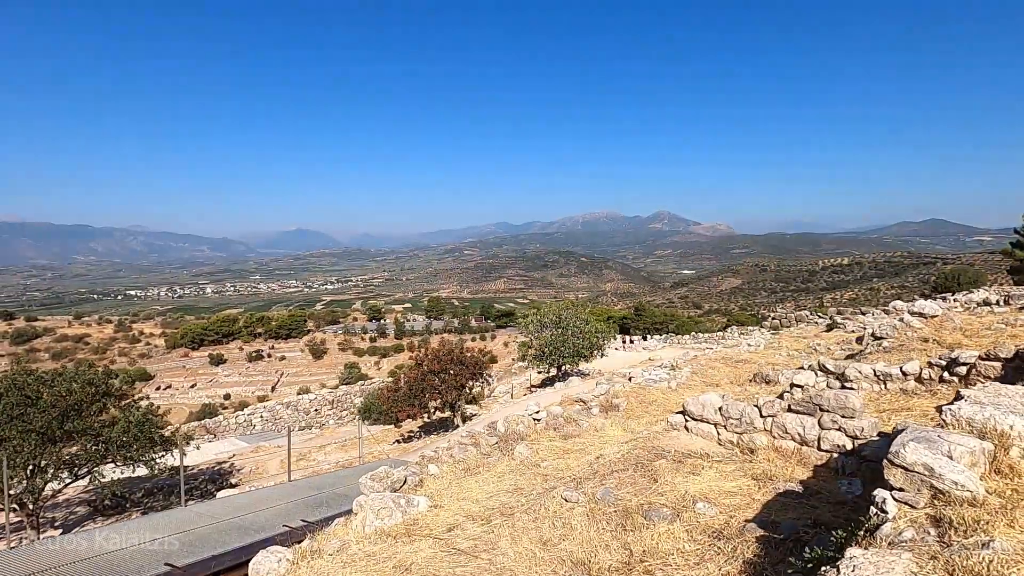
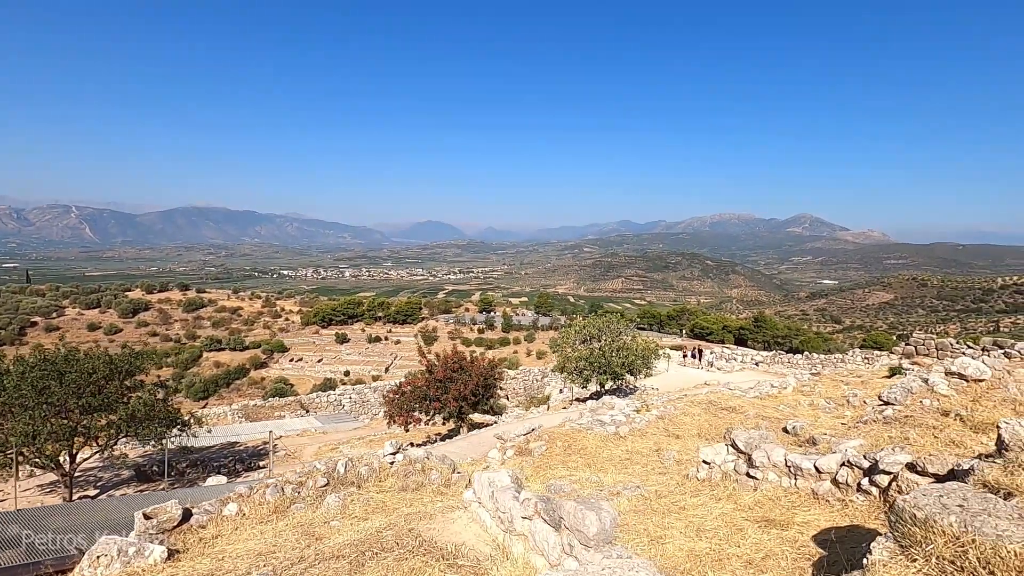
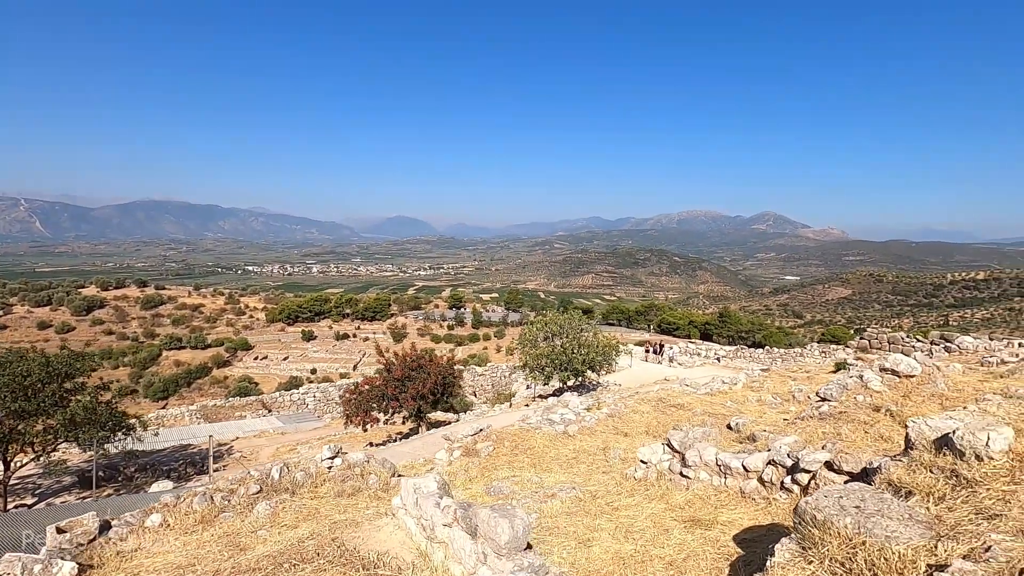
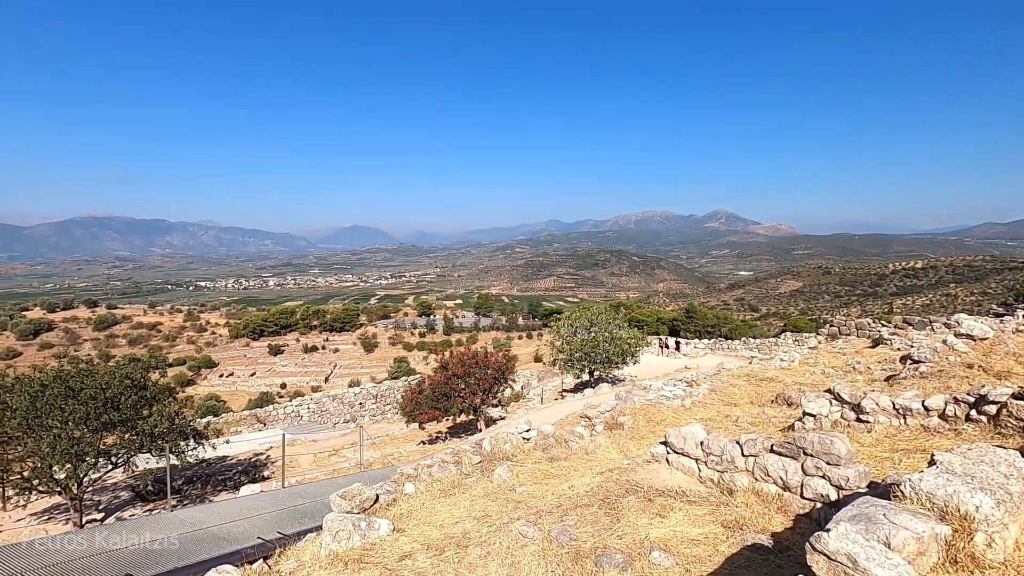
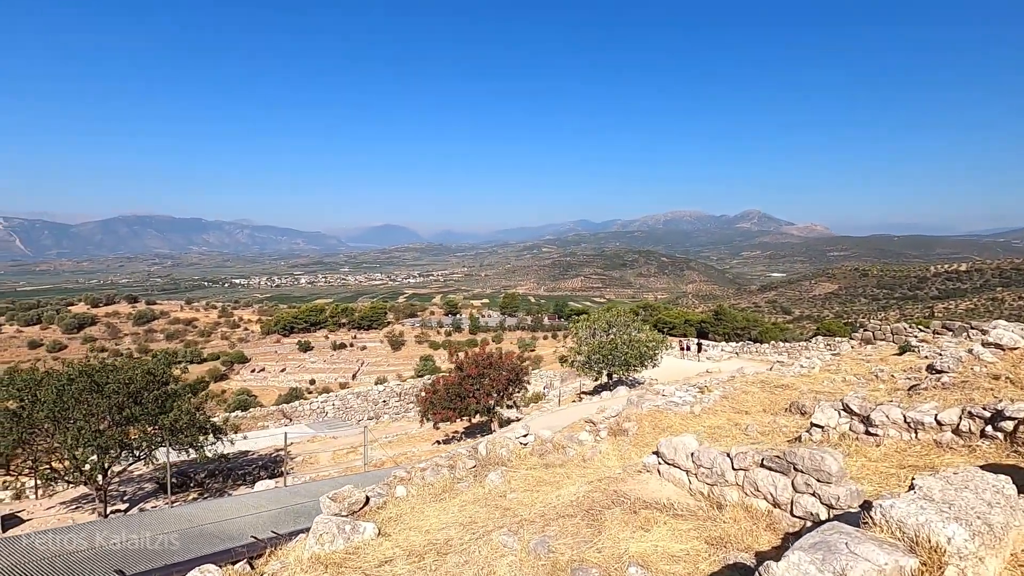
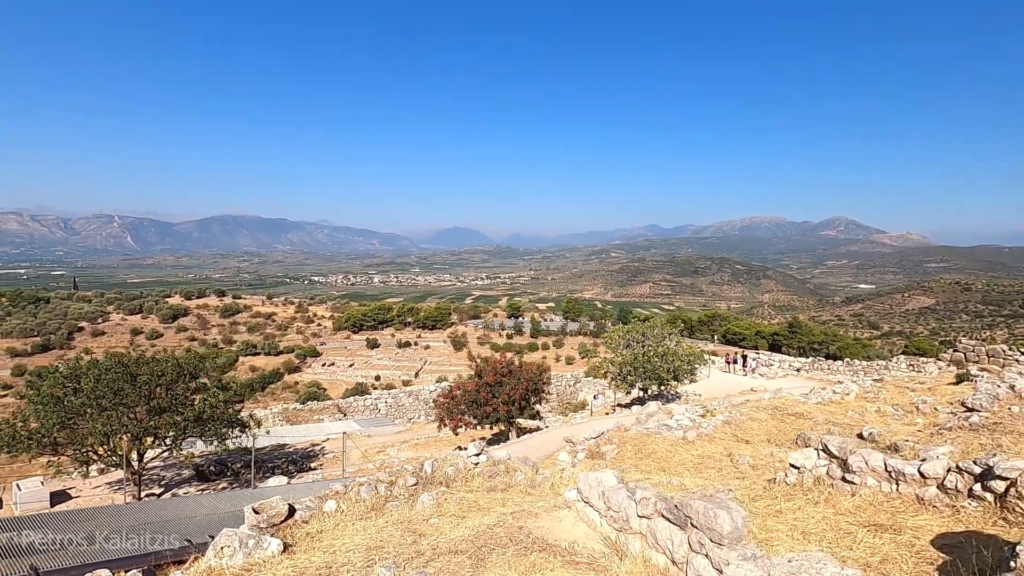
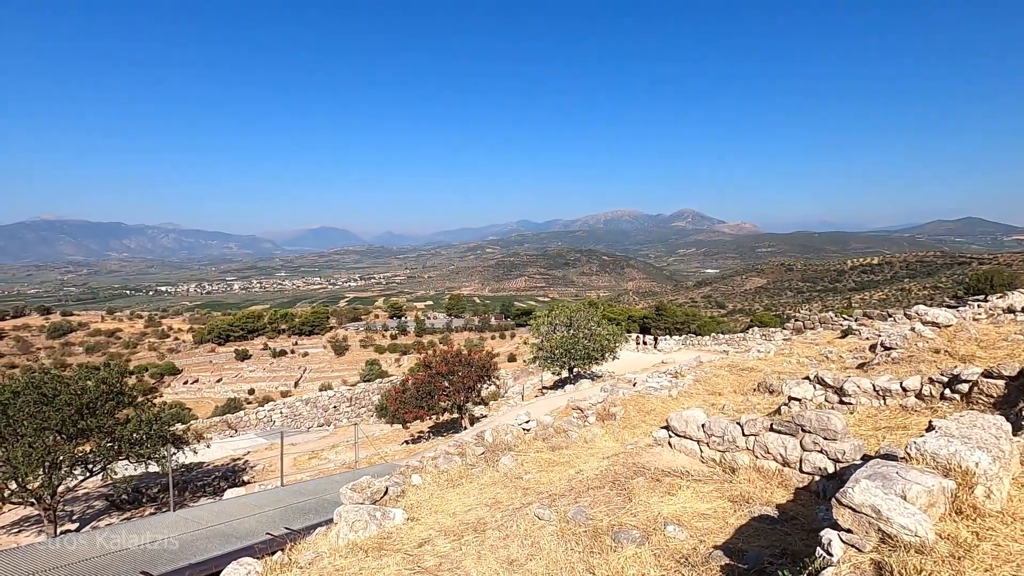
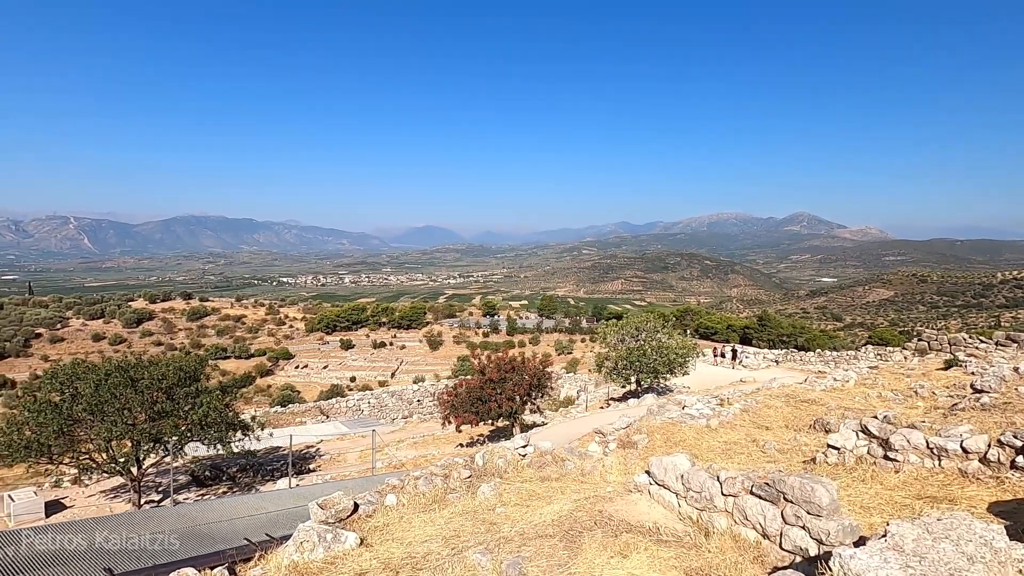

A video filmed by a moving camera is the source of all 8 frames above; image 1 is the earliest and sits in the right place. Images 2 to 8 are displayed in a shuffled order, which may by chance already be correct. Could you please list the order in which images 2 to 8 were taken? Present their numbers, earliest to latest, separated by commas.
7, 4, 5, 8, 6, 2, 3
